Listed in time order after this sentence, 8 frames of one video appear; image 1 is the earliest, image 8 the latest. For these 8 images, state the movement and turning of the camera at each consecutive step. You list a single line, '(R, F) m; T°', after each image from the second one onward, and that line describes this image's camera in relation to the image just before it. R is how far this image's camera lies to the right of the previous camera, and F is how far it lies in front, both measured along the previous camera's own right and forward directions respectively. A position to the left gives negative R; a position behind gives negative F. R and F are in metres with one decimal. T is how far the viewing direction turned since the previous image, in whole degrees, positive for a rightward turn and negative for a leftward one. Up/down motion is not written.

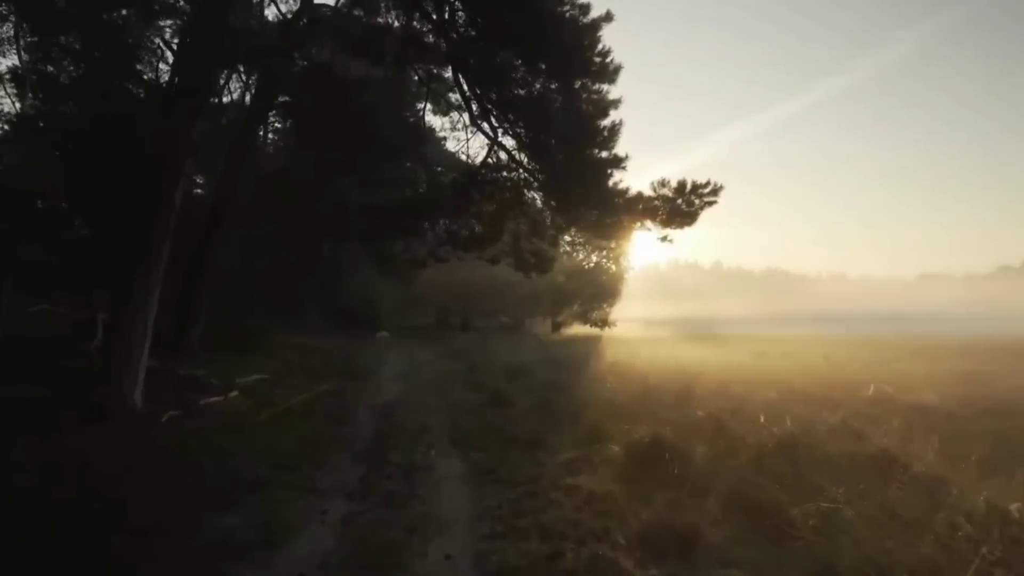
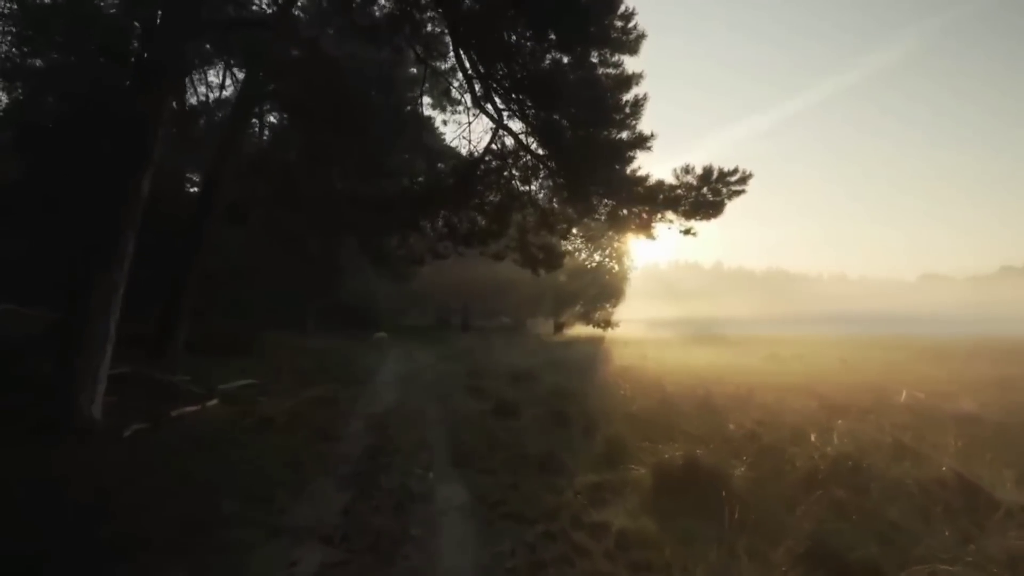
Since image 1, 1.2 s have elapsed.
(-0.1, +1.4) m; 0°
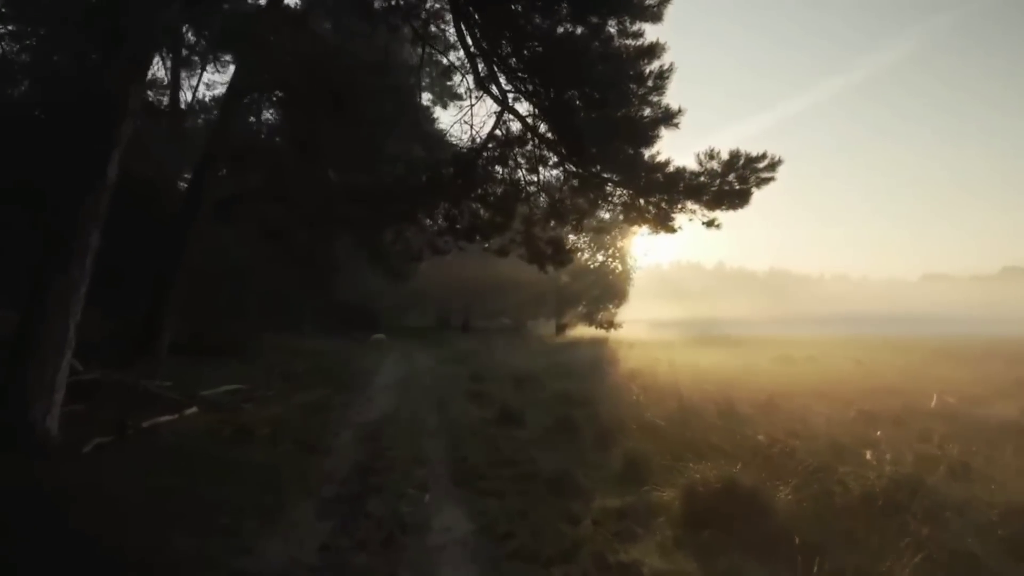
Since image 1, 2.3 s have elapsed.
(-0.1, +1.2) m; 0°
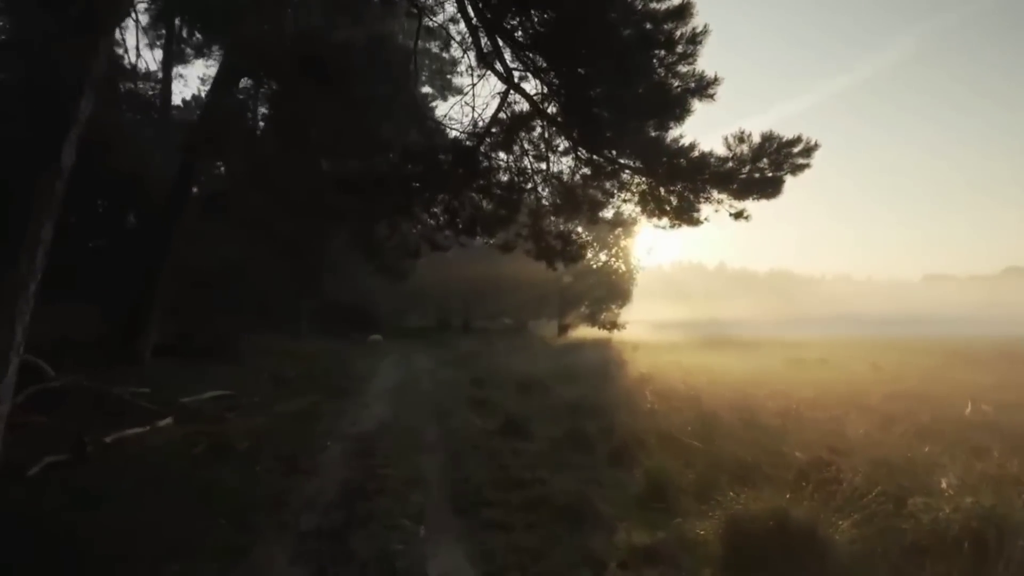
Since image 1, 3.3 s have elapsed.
(-0.1, +1.2) m; 0°
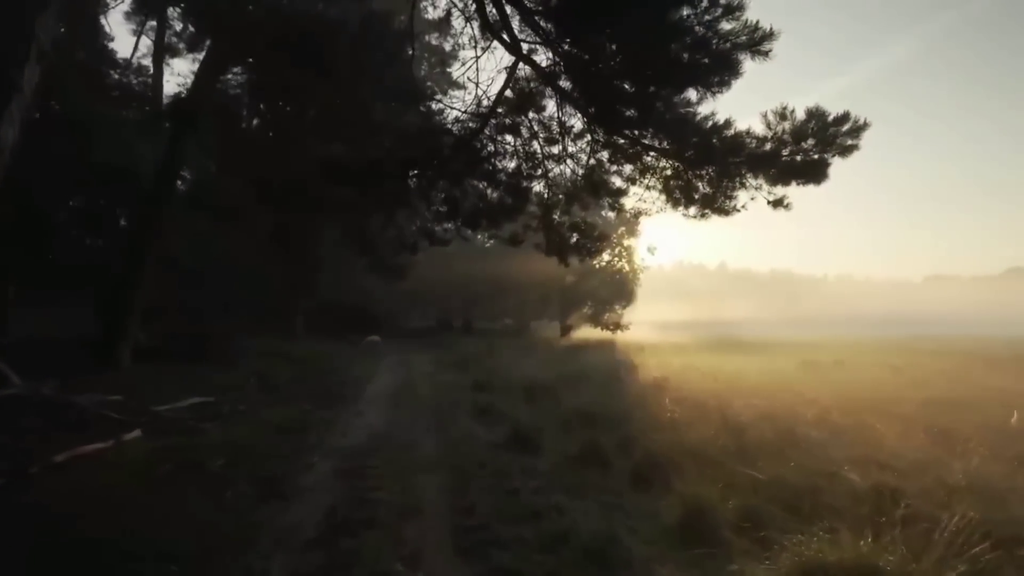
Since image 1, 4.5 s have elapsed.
(-0.1, +1.3) m; 0°
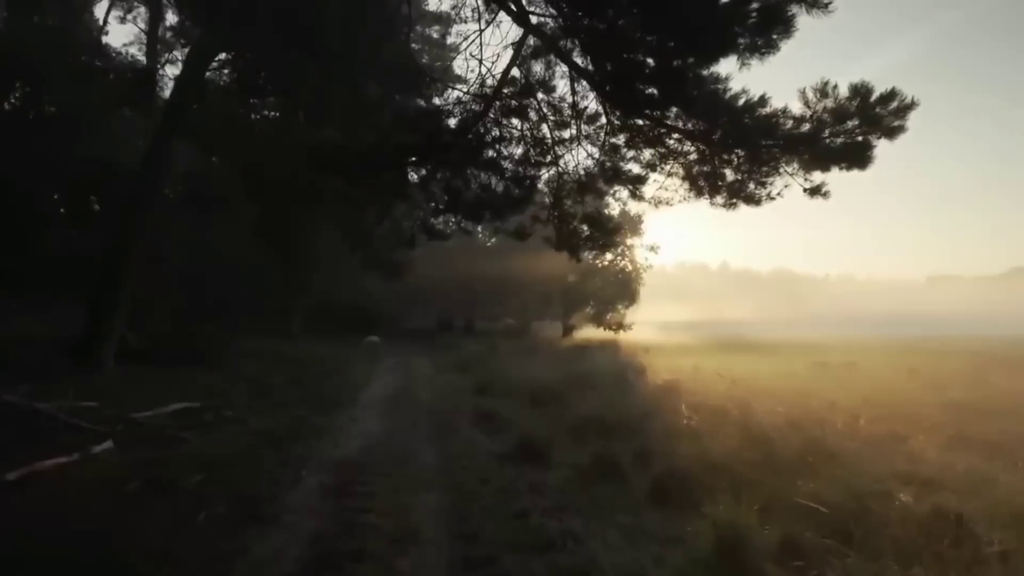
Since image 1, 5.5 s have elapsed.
(-0.1, +1.0) m; 0°
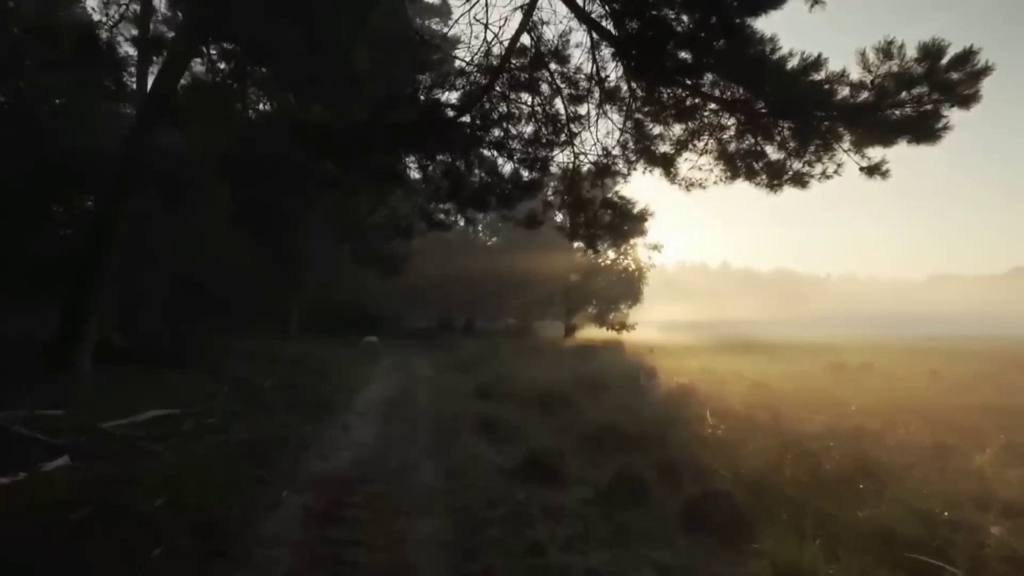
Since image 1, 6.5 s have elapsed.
(-0.1, +1.2) m; 0°
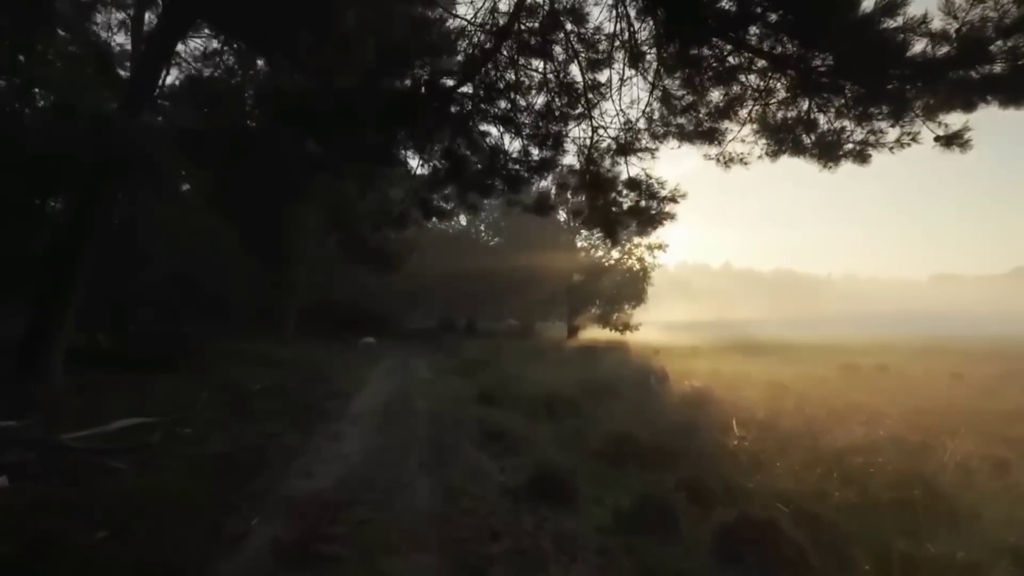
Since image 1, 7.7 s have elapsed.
(-0.1, +1.2) m; 0°
